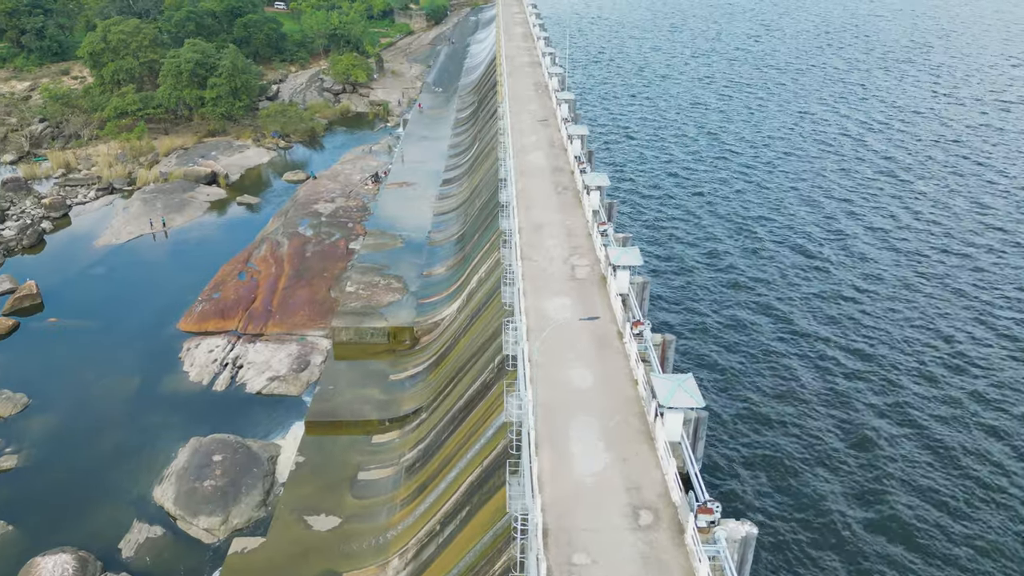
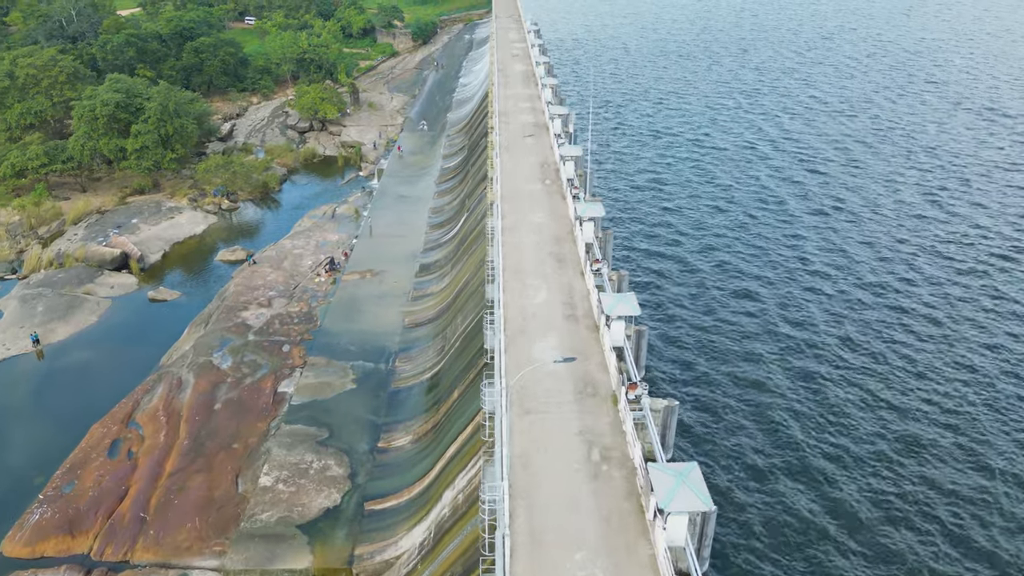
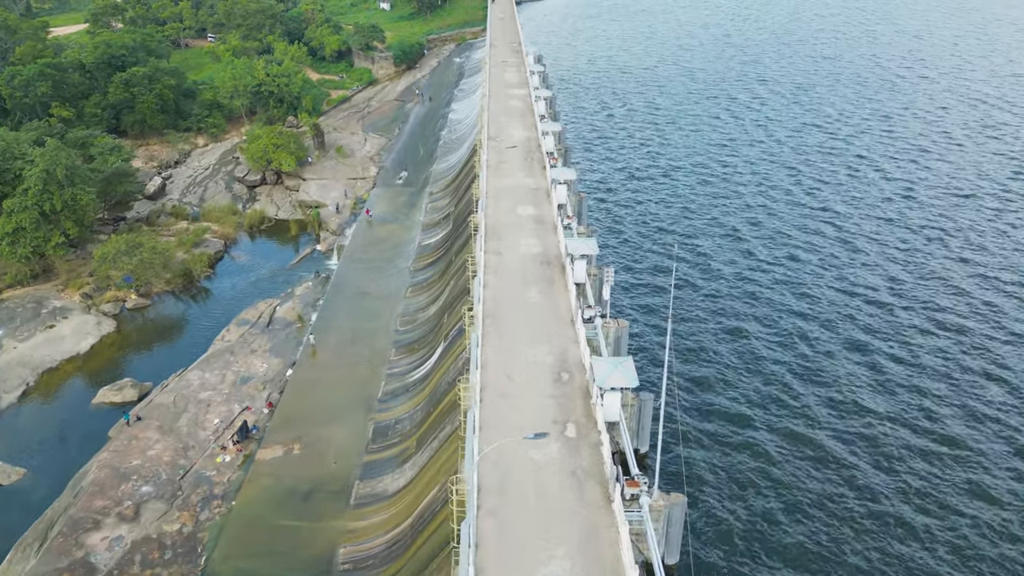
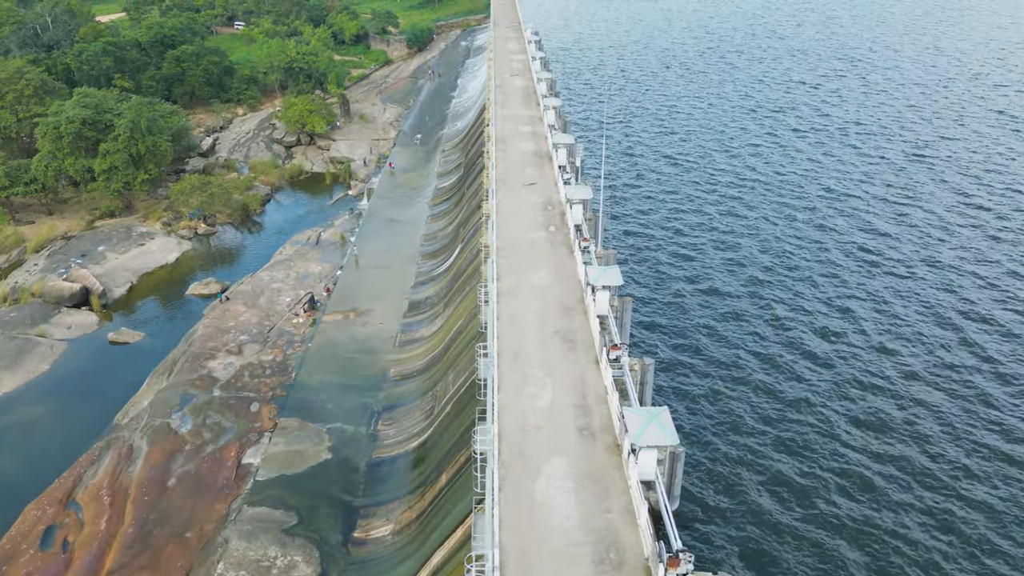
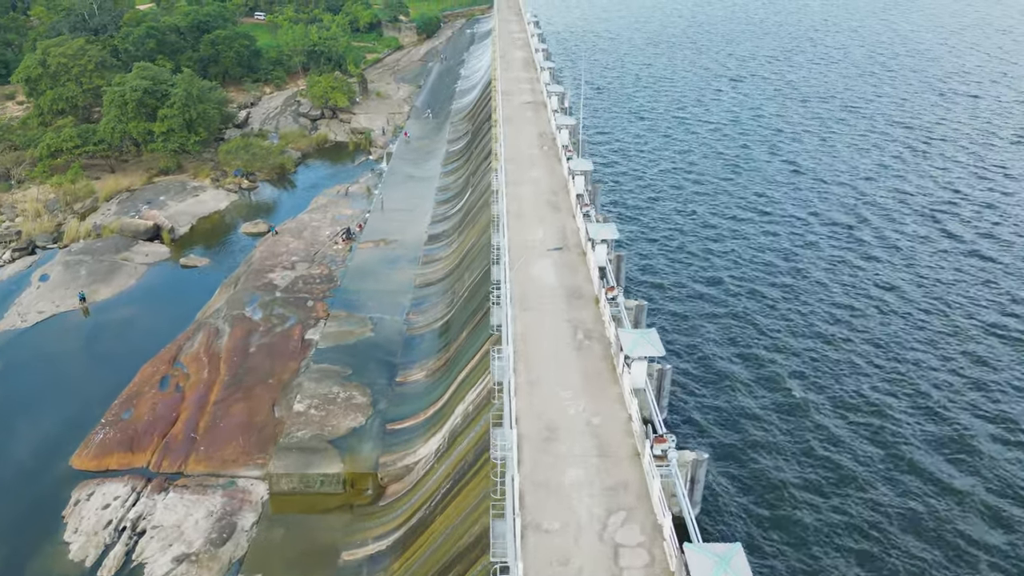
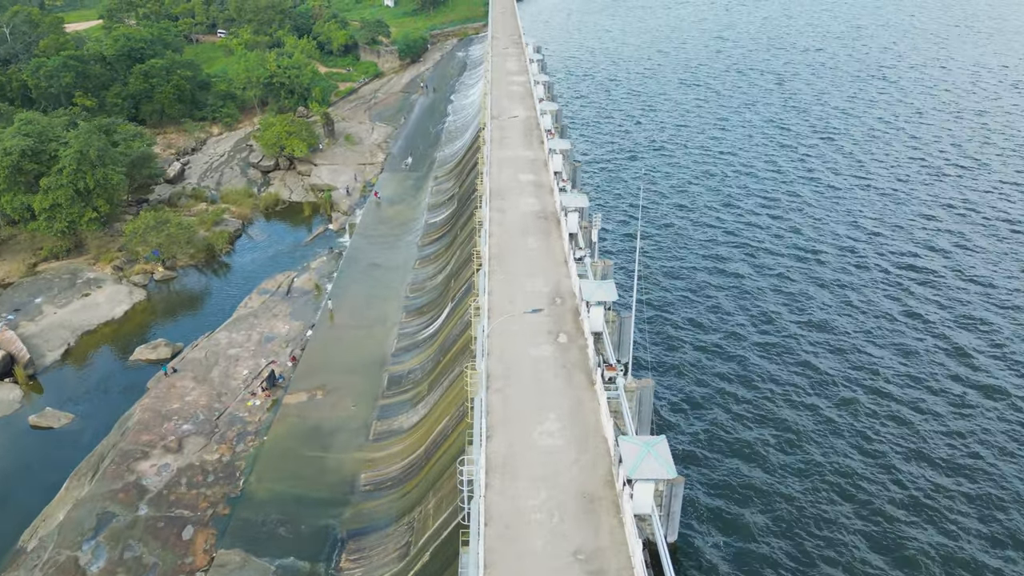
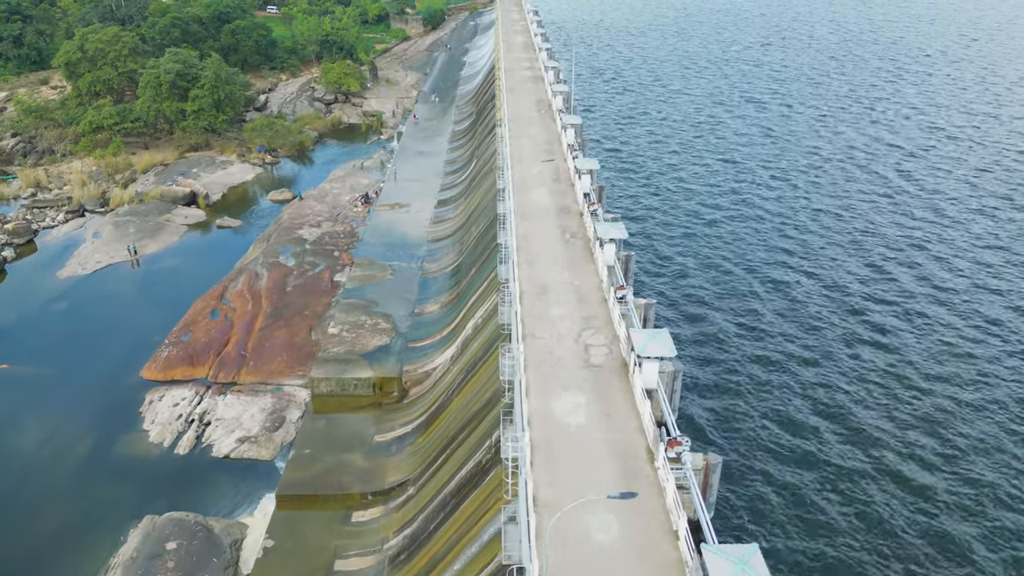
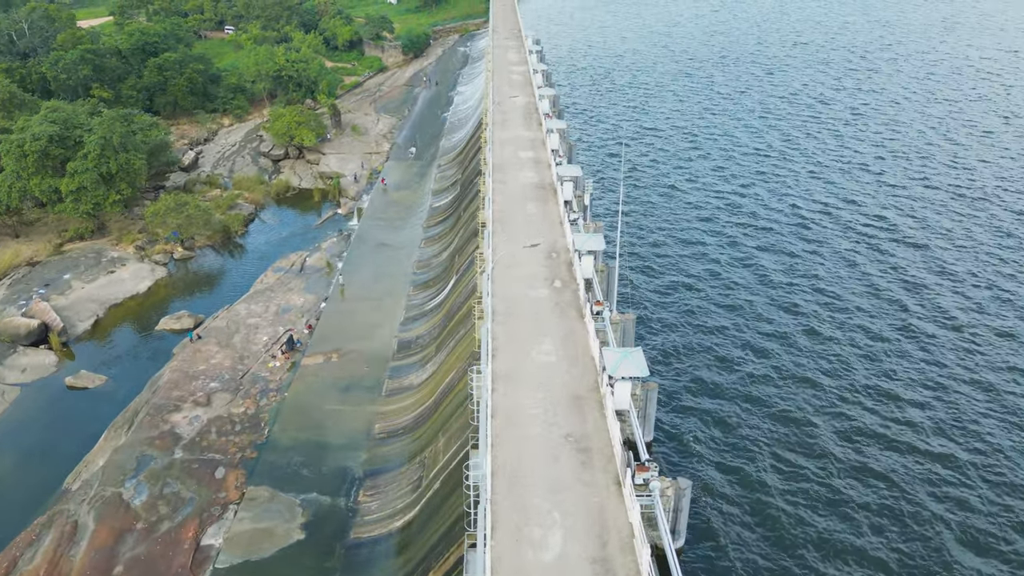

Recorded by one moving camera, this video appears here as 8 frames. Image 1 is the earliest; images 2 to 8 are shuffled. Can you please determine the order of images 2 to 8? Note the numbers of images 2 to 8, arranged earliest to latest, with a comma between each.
7, 5, 2, 4, 8, 6, 3
